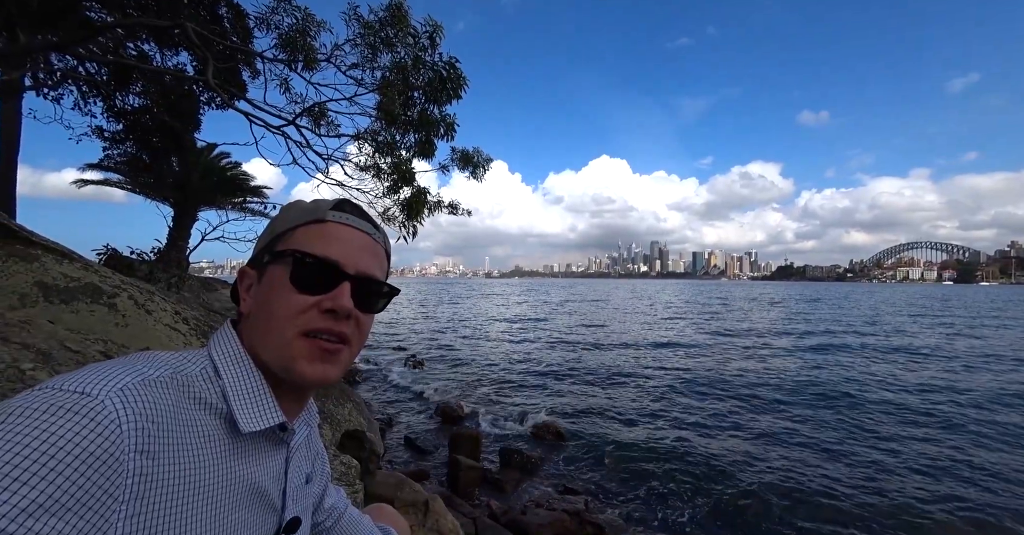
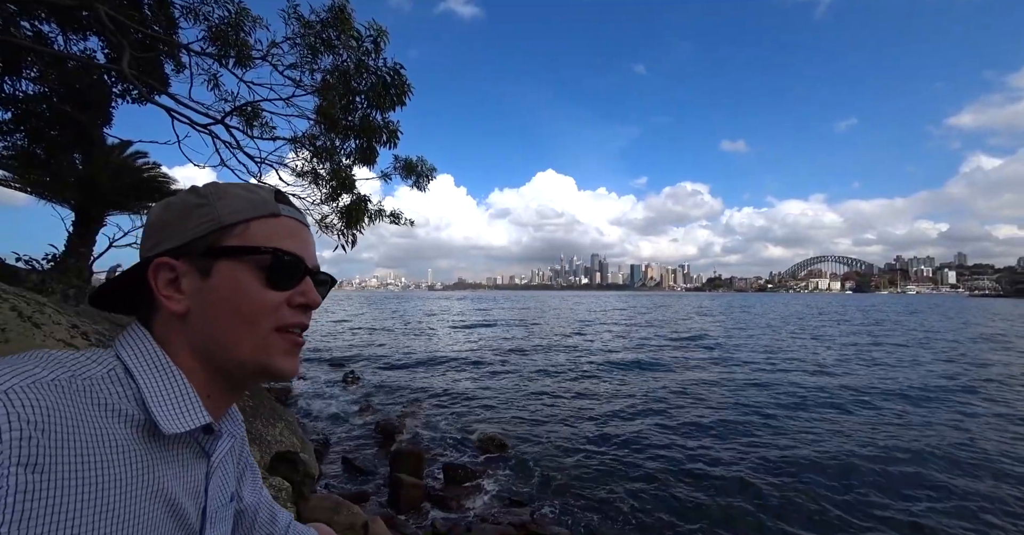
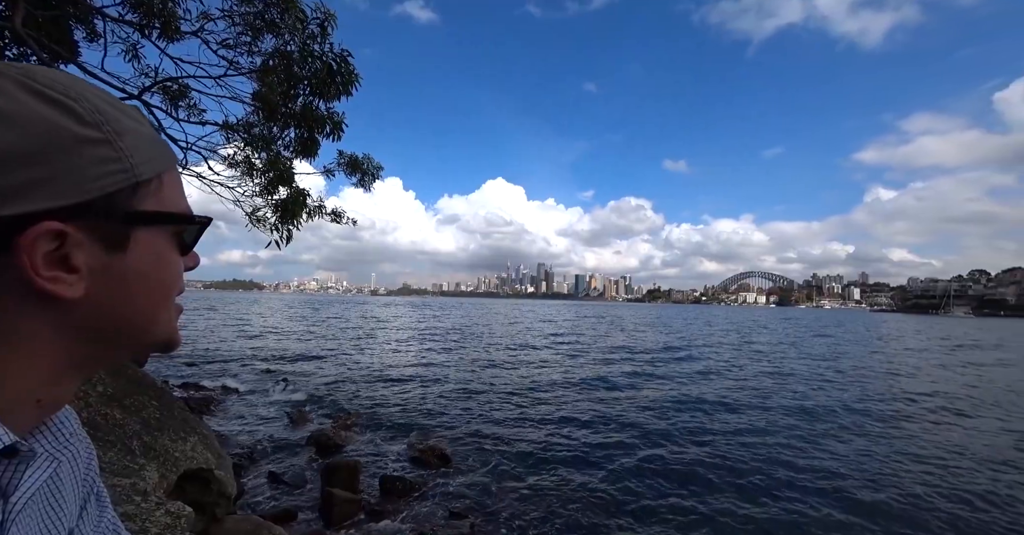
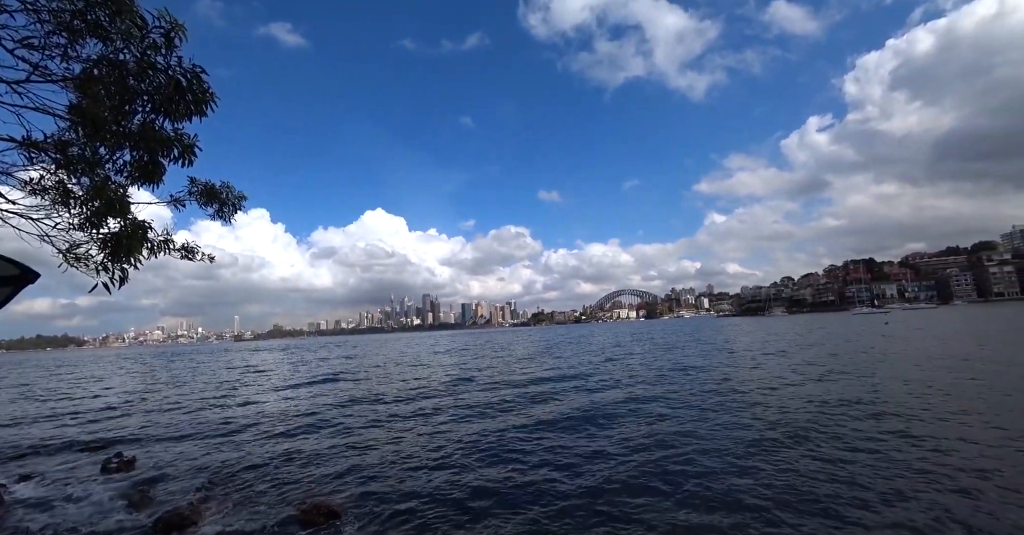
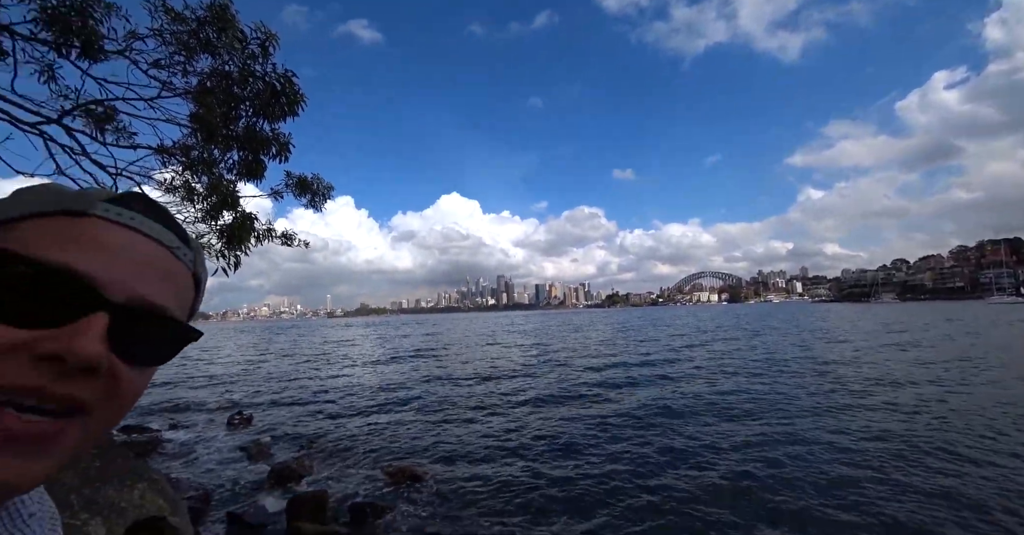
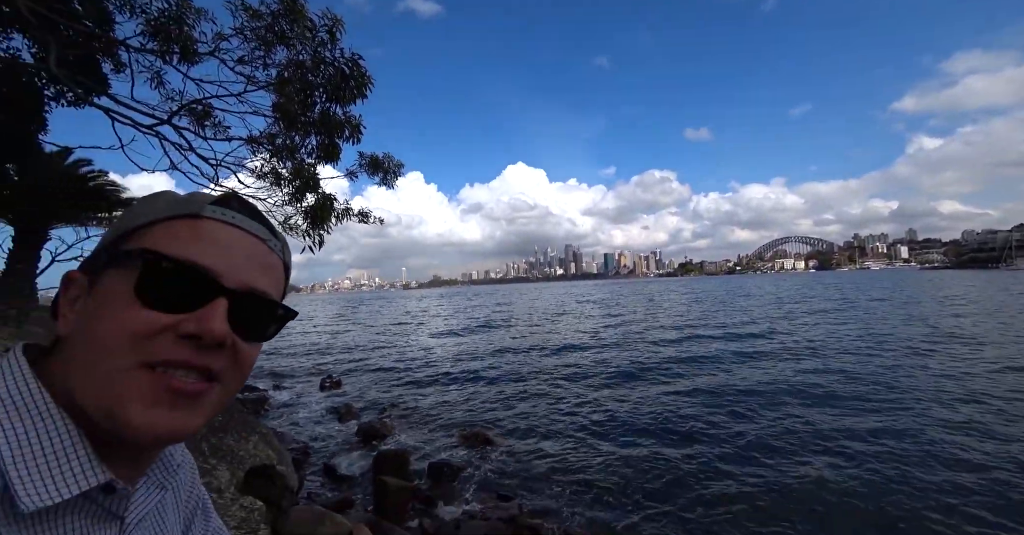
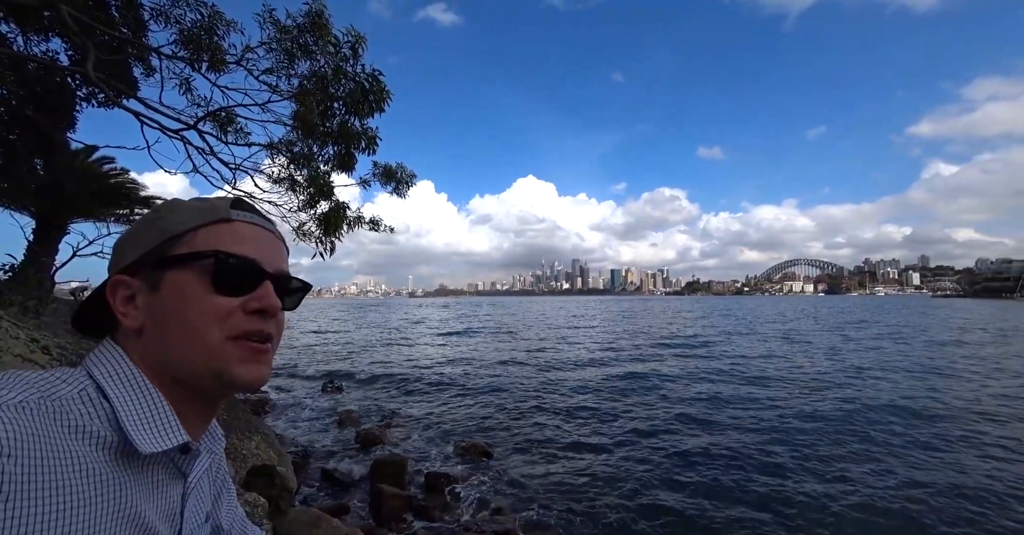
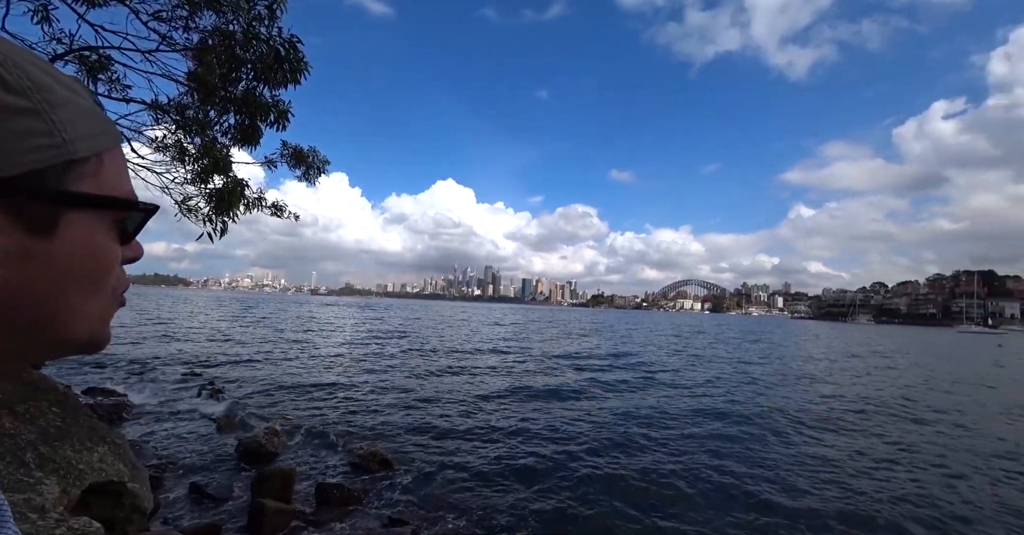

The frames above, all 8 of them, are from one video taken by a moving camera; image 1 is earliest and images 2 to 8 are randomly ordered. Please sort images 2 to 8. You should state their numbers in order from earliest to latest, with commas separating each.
2, 7, 3, 8, 4, 5, 6
